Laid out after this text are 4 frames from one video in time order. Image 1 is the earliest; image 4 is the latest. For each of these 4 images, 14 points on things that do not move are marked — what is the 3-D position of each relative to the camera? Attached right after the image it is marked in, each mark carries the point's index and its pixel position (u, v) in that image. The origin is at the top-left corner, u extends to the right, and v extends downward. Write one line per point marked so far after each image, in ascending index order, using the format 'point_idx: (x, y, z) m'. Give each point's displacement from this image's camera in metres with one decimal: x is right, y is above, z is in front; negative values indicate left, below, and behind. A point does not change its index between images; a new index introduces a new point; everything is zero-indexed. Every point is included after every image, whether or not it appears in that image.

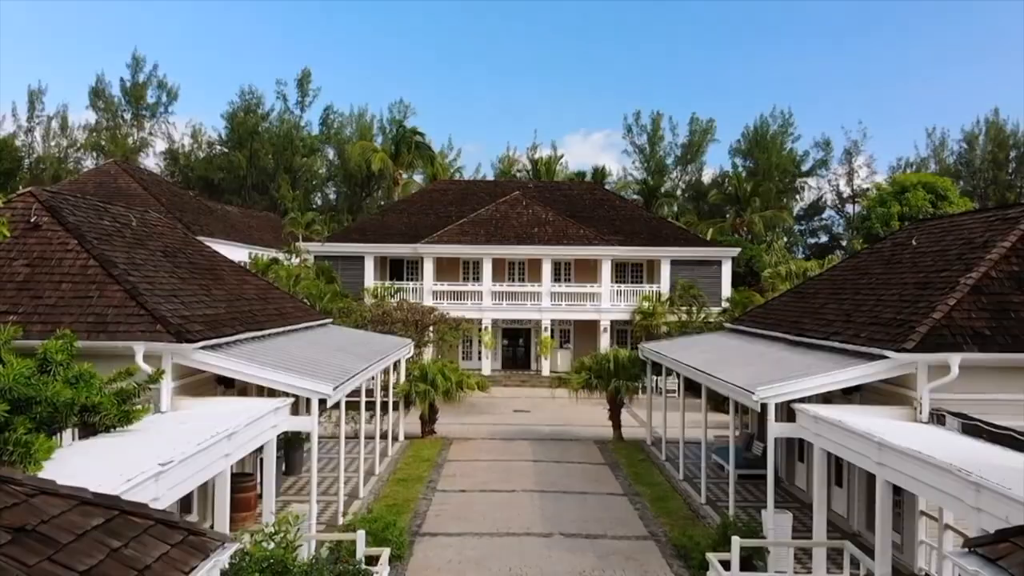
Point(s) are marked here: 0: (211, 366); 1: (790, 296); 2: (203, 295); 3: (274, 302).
0: (-11.8, -3.1, +11.2) m
1: (+17.6, -0.6, +18.0) m
2: (-14.8, -0.4, +13.6) m
3: (-14.0, -0.8, +16.6) m
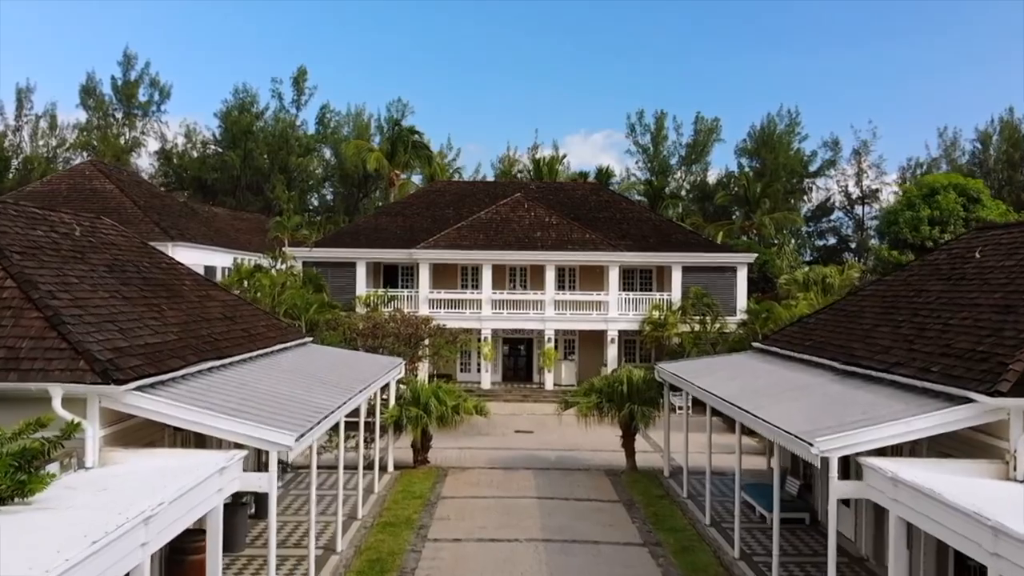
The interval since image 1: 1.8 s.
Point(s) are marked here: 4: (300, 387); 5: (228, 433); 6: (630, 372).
0: (-11.7, -4.0, +9.1) m
1: (+17.8, -1.5, +15.9) m
2: (-14.6, -1.2, +11.5) m
3: (-13.9, -1.7, +14.6) m
4: (-9.0, -4.2, +12.0) m
5: (-9.1, -4.6, +9.0) m
6: (+7.7, -5.5, +18.5) m
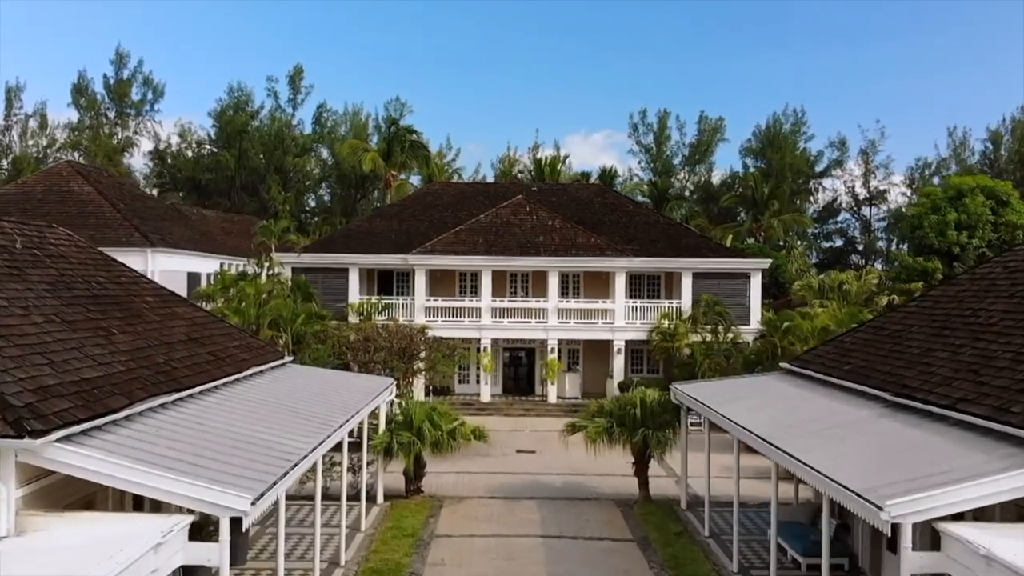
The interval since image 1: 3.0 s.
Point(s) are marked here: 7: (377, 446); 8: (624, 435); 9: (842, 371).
0: (-11.6, -4.8, +7.5) m
1: (+17.9, -2.3, +14.3) m
2: (-14.5, -2.0, +9.9) m
3: (-13.8, -2.5, +13.0) m
4: (-8.9, -5.0, +10.4) m
5: (-8.9, -5.4, +7.4) m
6: (+7.8, -6.3, +16.9) m
7: (-7.7, -9.0, +16.2) m
8: (+6.6, -8.6, +16.6) m
9: (+15.2, -3.8, +13.1) m
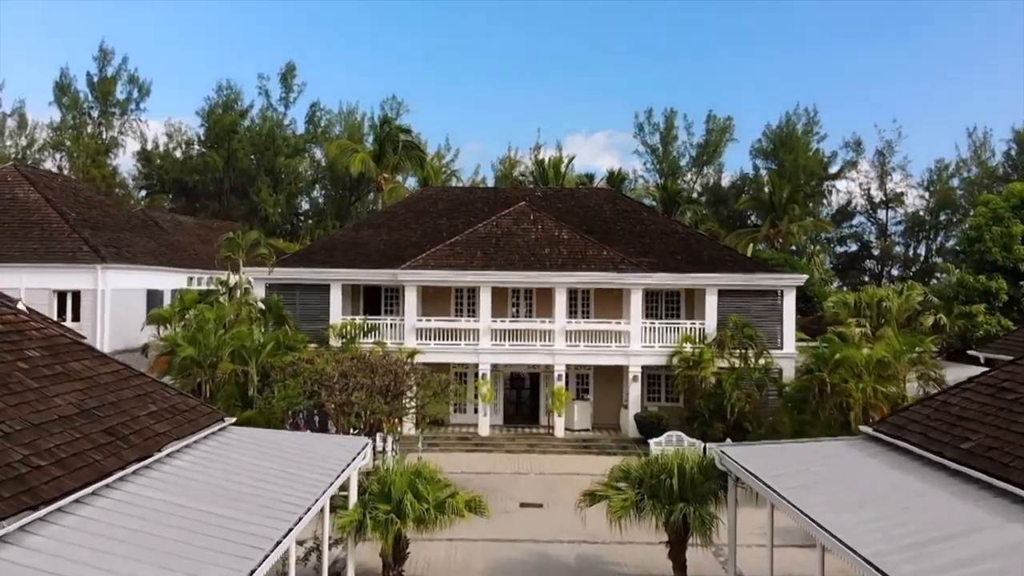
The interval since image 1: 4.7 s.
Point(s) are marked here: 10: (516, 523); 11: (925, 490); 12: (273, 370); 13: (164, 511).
0: (-11.4, -6.5, +4.2) m
1: (+18.1, -4.0, +11.0) m
2: (-14.3, -3.8, +6.6) m
3: (-13.6, -4.2, +9.7) m
4: (-8.7, -6.7, +7.1) m
5: (-8.8, -7.2, +4.1) m
6: (+8.0, -8.1, +13.6) m
7: (-7.5, -10.7, +12.9) m
8: (+6.8, -10.4, +13.3) m
9: (+15.4, -5.6, +9.8) m
10: (+0.2, -14.6, +17.8) m
11: (+13.6, -6.6, +9.4) m
12: (-16.4, -5.7, +19.6) m
13: (-9.9, -6.4, +8.2) m
